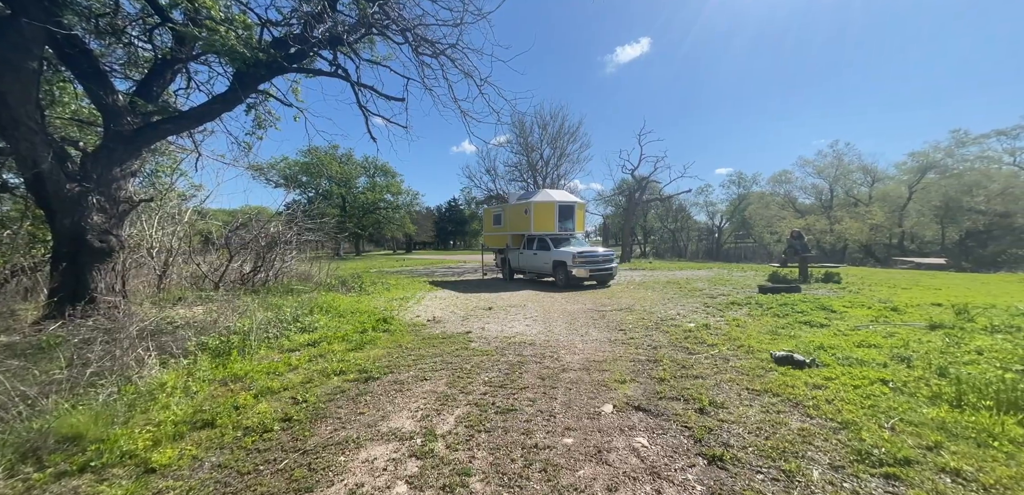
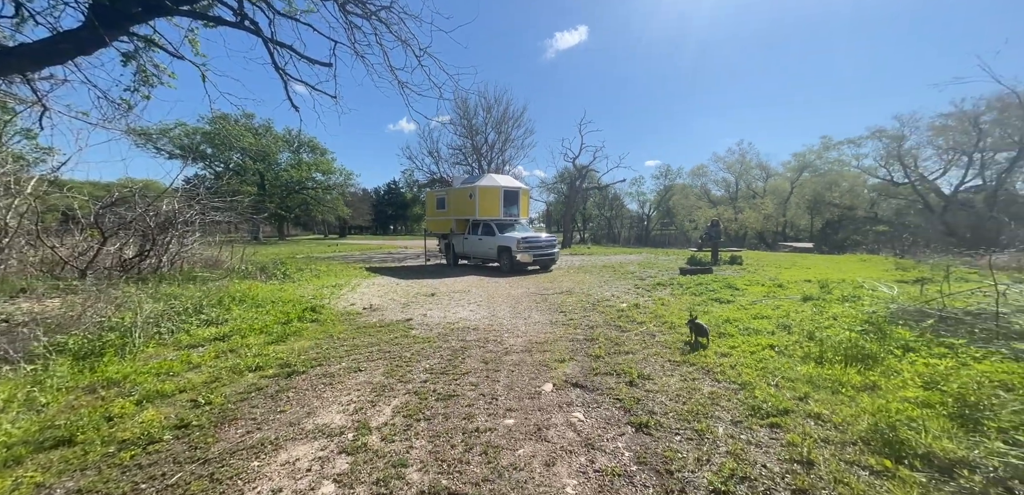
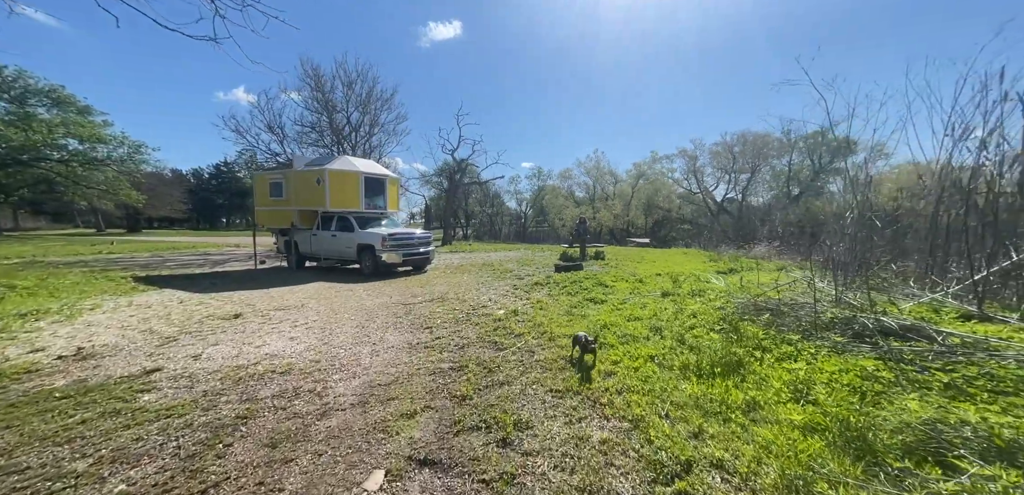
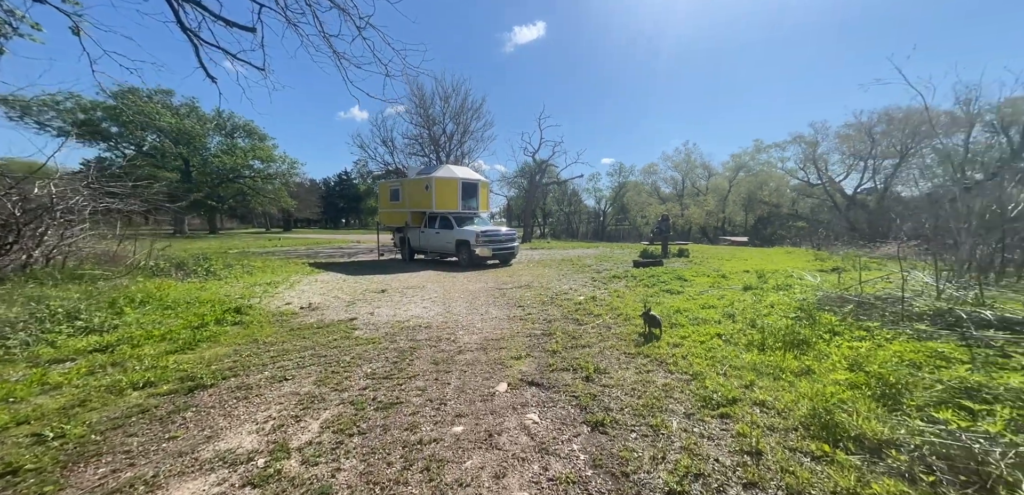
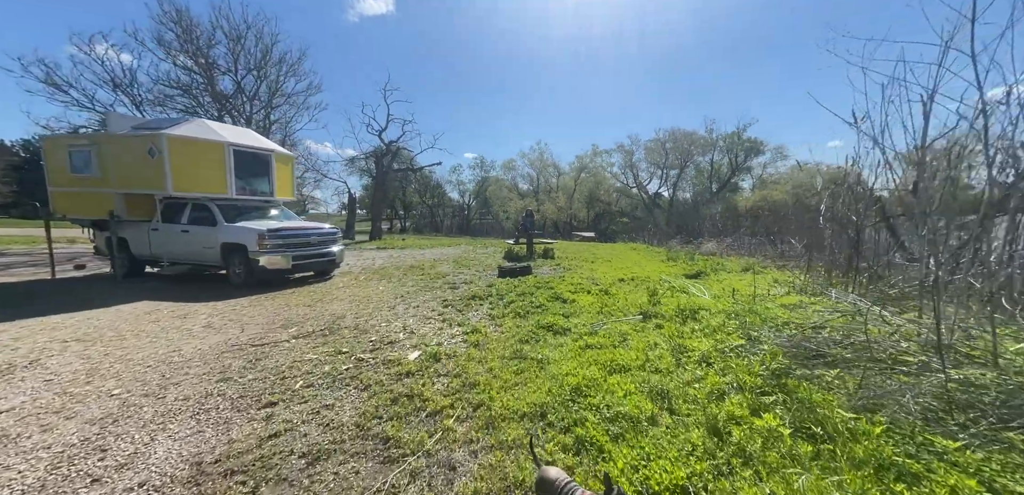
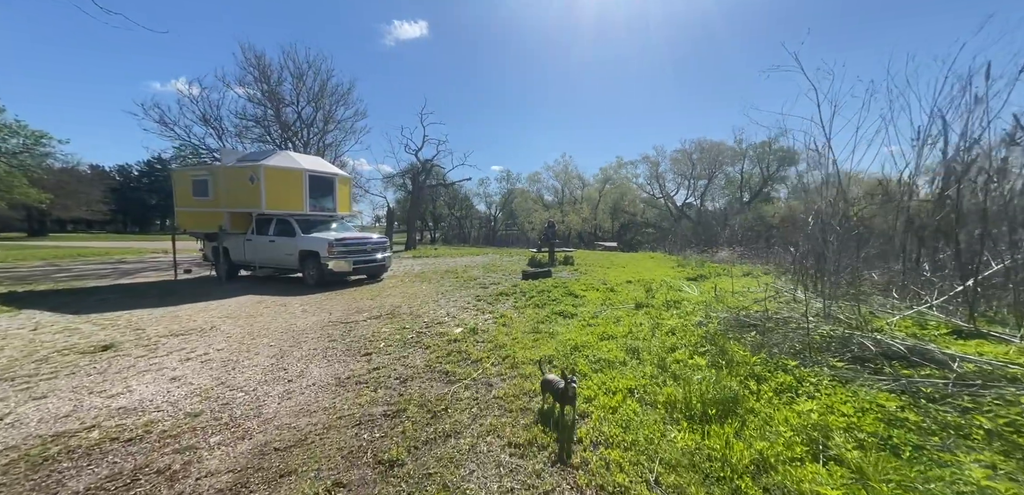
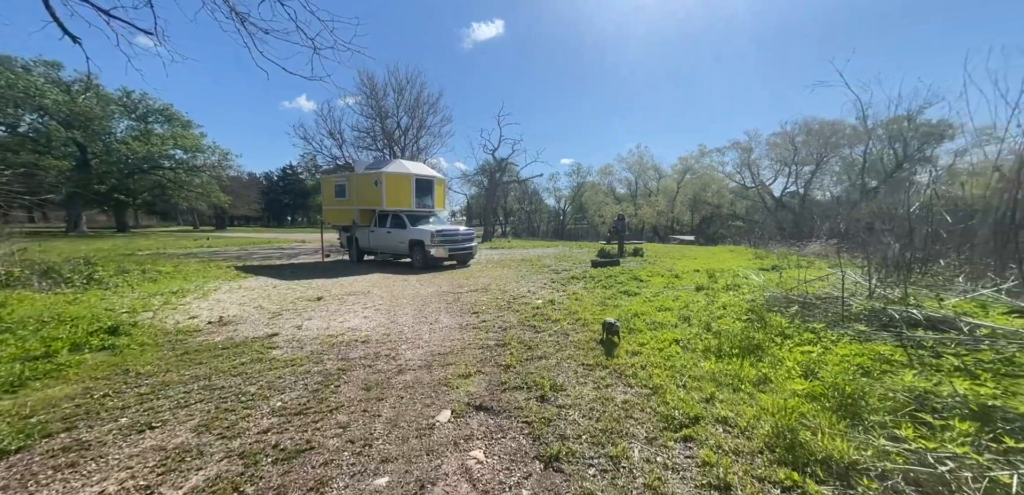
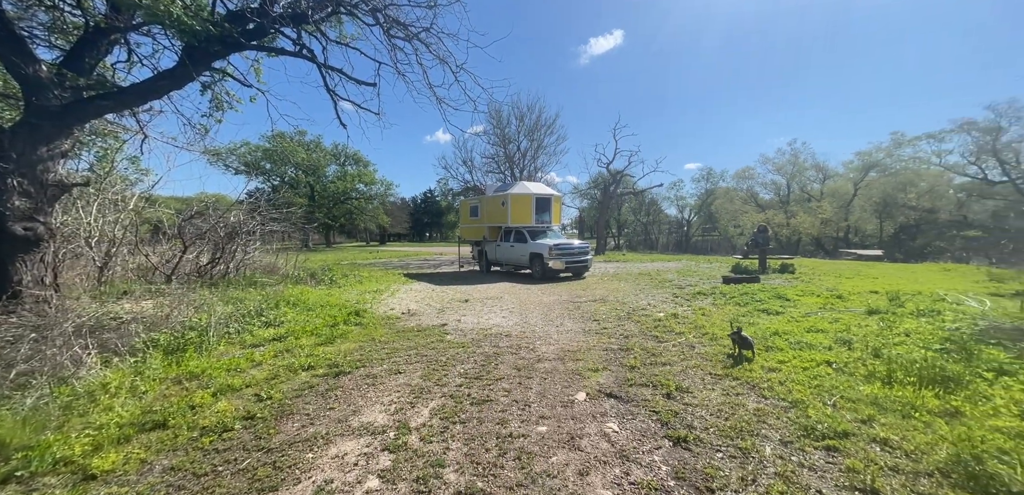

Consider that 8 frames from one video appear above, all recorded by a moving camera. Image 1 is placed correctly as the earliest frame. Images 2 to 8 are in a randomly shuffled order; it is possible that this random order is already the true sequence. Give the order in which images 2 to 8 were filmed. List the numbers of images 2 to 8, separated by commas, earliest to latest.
8, 2, 4, 7, 3, 6, 5
